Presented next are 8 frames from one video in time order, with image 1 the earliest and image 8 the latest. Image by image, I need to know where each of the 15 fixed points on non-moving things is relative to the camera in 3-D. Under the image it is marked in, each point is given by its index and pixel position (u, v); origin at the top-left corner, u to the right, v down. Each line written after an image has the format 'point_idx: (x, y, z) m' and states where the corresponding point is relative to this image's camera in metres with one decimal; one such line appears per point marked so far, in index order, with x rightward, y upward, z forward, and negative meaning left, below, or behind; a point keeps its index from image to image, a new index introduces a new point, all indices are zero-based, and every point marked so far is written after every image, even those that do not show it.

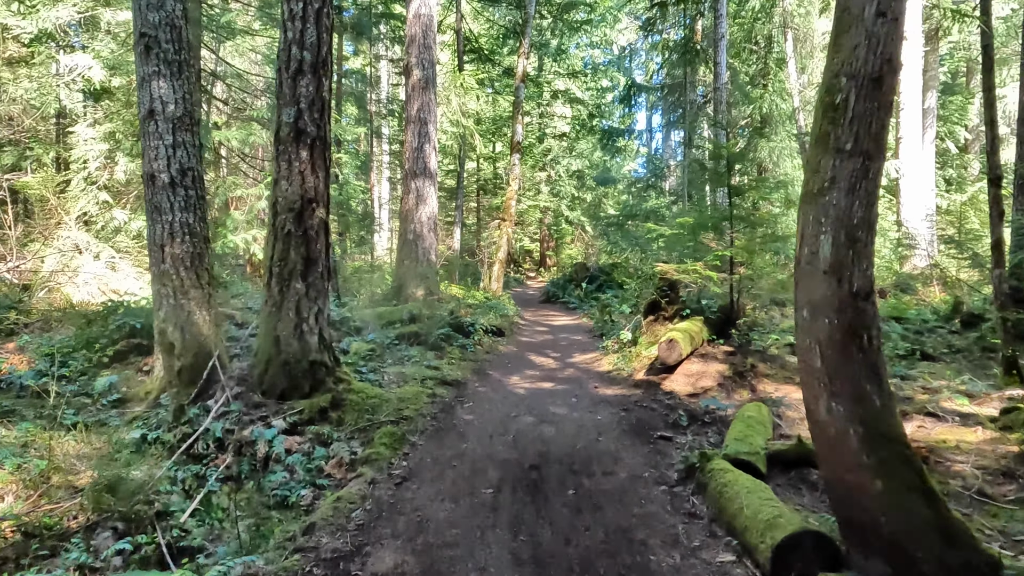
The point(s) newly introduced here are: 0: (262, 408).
0: (-2.1, -1.0, +5.6) m
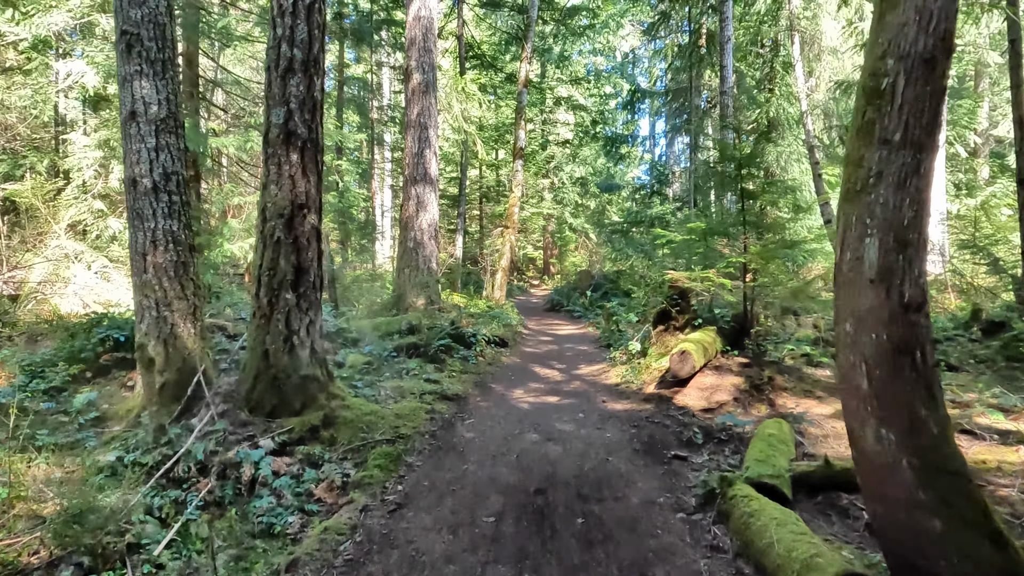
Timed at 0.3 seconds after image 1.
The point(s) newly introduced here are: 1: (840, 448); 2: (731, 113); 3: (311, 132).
0: (-2.1, -1.1, +5.3) m
1: (+2.6, -1.3, +5.1) m
2: (+5.4, +4.3, +16.2) m
3: (-1.7, +1.3, +5.6) m
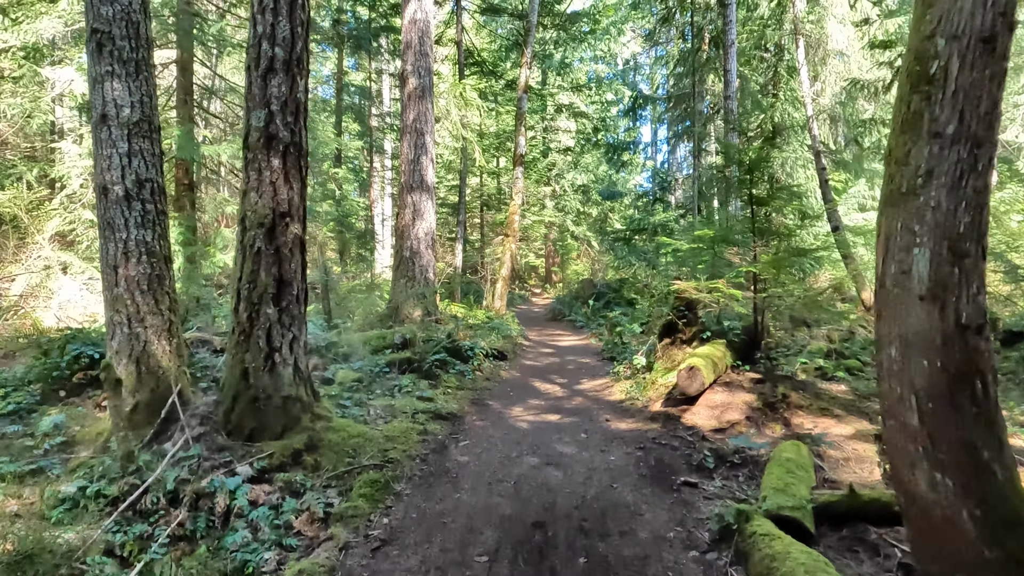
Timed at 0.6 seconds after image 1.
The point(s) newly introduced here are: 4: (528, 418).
0: (-2.1, -1.2, +4.9) m
1: (+2.5, -1.3, +4.7) m
2: (+5.4, +4.1, +15.8) m
3: (-1.8, +1.2, +5.3) m
4: (+0.2, -1.3, +6.6) m
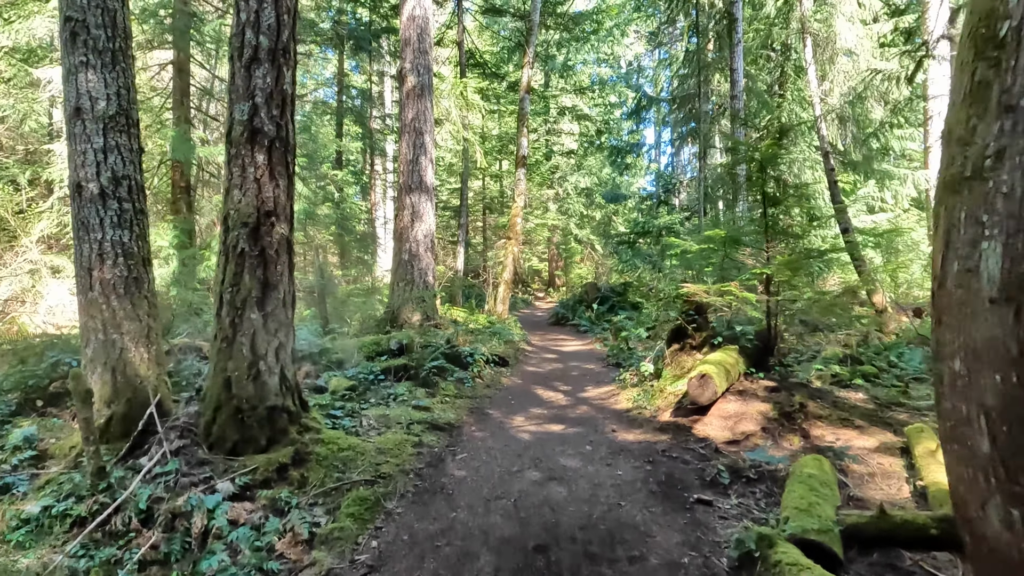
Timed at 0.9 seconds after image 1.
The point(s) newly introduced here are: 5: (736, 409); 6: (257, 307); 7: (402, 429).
0: (-2.1, -1.3, +4.6) m
1: (+2.5, -1.4, +4.4) m
2: (+5.4, +4.0, +15.5) m
3: (-1.8, +1.2, +5.0) m
4: (+0.2, -1.3, +6.2) m
5: (+1.9, -1.0, +5.6) m
6: (-1.9, -0.1, +4.9) m
7: (-0.9, -1.2, +5.7) m
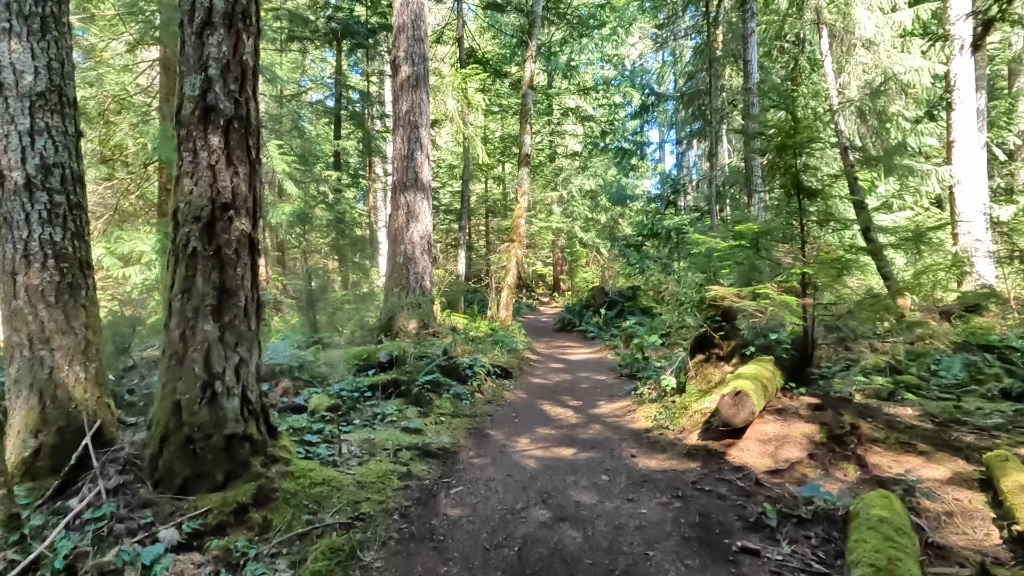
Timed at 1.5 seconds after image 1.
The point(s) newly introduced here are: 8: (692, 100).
0: (-2.1, -1.3, +3.8) m
1: (+2.6, -1.4, +3.6) m
2: (+5.5, +4.0, +14.7) m
3: (-1.8, +1.2, +4.2) m
4: (+0.2, -1.4, +5.4) m
5: (+2.0, -1.1, +4.8) m
6: (-1.9, -0.2, +4.1) m
7: (-0.9, -1.3, +4.9) m
8: (+5.3, +5.5, +19.3) m
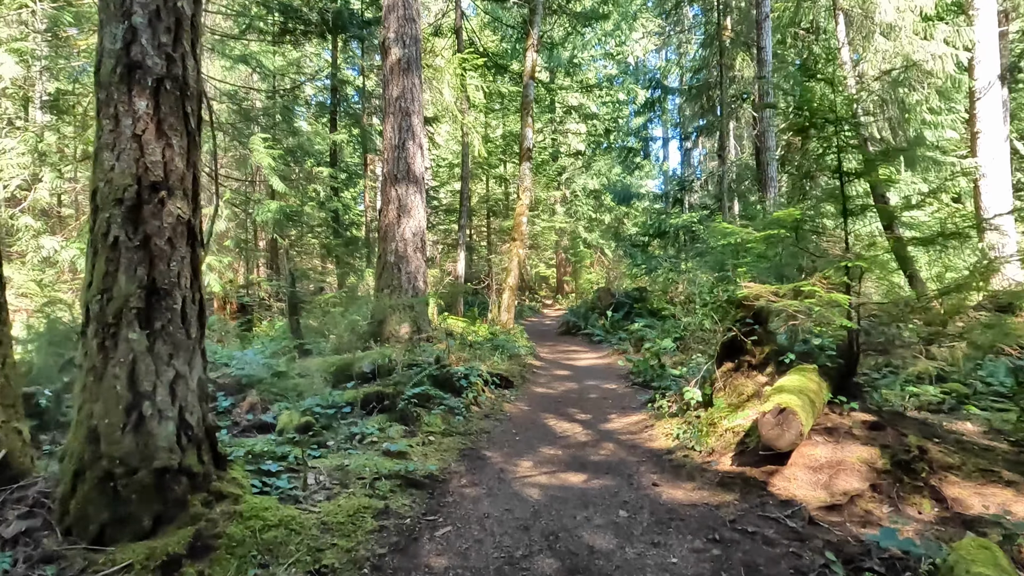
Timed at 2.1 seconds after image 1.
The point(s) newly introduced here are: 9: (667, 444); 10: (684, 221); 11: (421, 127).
0: (-2.1, -1.3, +3.0) m
1: (+2.5, -1.3, +2.8) m
2: (+5.5, +4.0, +13.9) m
3: (-1.8, +1.2, +3.4) m
4: (+0.2, -1.4, +4.6) m
5: (+1.9, -1.0, +4.0) m
6: (-1.9, -0.2, +3.3) m
7: (-0.9, -1.2, +4.1) m
8: (+5.3, +5.5, +18.5) m
9: (+1.2, -1.2, +5.2) m
10: (+4.3, +1.7, +16.4) m
11: (-1.3, +2.3, +9.3) m
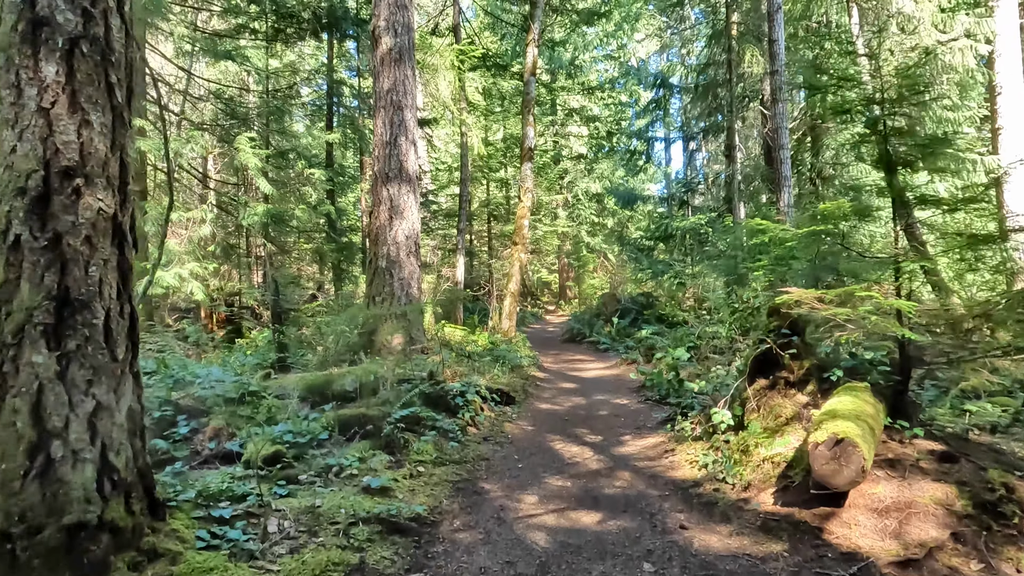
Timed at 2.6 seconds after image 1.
0: (-2.1, -1.3, +2.4) m
1: (+2.6, -1.3, +2.1) m
2: (+5.5, +3.9, +13.3) m
3: (-1.8, +1.1, +2.8) m
4: (+0.2, -1.4, +4.0) m
5: (+2.0, -1.1, +3.4) m
6: (-1.9, -0.2, +2.7) m
7: (-0.9, -1.3, +3.4) m
8: (+5.3, +5.4, +17.8) m
9: (+1.2, -1.2, +4.5) m
10: (+4.4, +1.6, +15.7) m
11: (-1.3, +2.2, +8.6) m
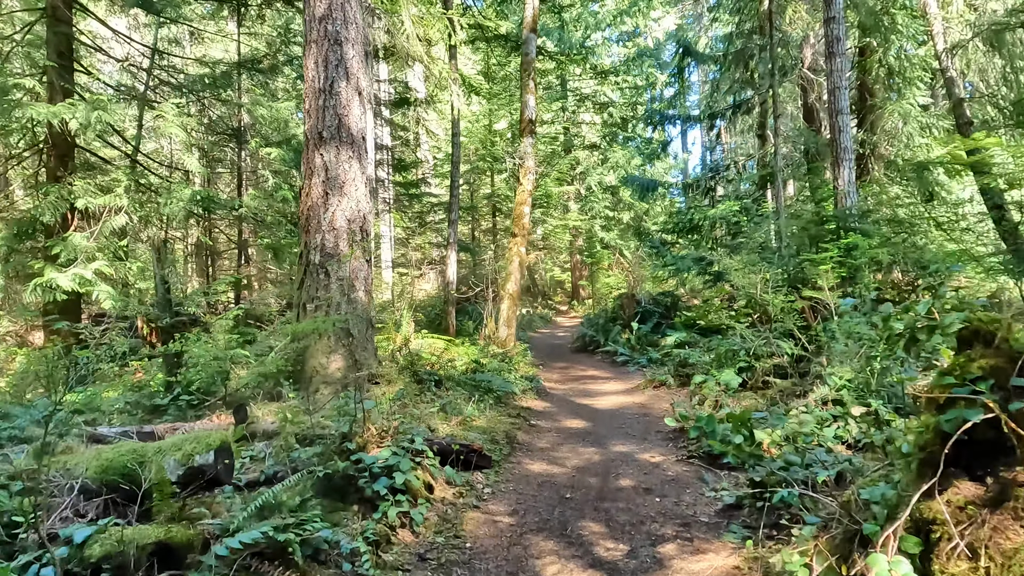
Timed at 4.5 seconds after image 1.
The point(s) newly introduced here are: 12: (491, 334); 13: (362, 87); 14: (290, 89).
0: (-2.4, -1.4, 0.0) m
1: (+2.3, -1.3, -0.3) m
2: (+5.4, +3.9, +10.8) m
3: (-2.1, +1.1, +0.5) m
4: (0.0, -1.4, +1.6) m
5: (+1.7, -1.1, +1.0) m
6: (-2.2, -0.3, +0.4) m
7: (-1.2, -1.3, +1.1) m
8: (+5.3, +5.4, +15.4) m
9: (+1.0, -1.3, +2.1) m
10: (+4.3, +1.6, +13.2) m
11: (-1.5, +2.2, +6.3) m
12: (-0.4, -0.9, +12.4) m
13: (-1.4, +1.9, +6.3) m
14: (-5.1, +4.7, +14.9) m
